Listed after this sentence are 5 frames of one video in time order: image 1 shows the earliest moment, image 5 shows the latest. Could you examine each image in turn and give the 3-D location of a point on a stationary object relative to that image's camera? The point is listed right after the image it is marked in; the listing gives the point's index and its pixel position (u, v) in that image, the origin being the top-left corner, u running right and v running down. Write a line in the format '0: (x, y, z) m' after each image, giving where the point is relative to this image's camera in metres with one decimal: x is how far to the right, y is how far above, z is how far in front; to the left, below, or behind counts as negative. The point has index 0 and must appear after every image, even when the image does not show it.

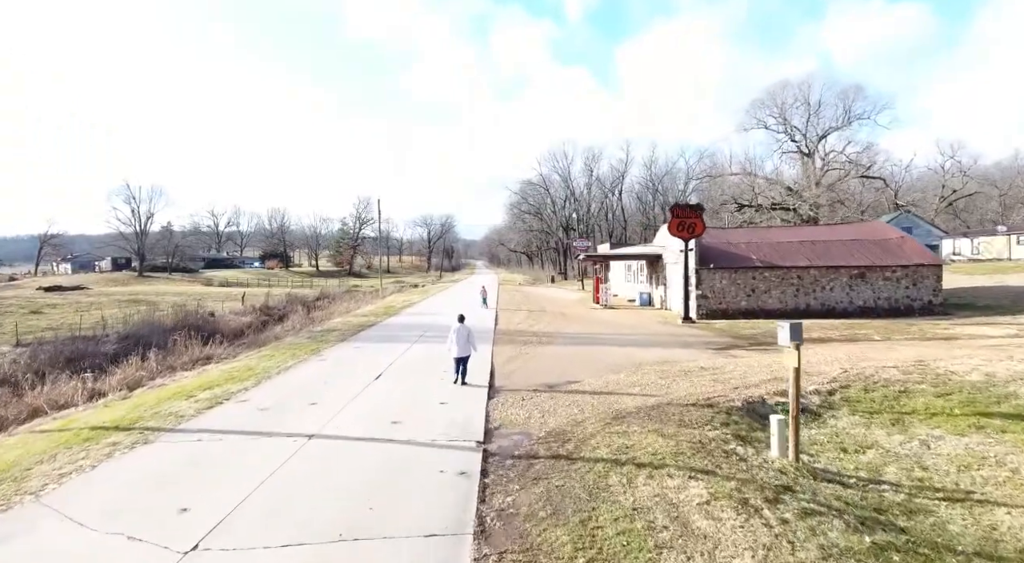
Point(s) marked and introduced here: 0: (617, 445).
0: (+1.3, -2.0, +7.8) m
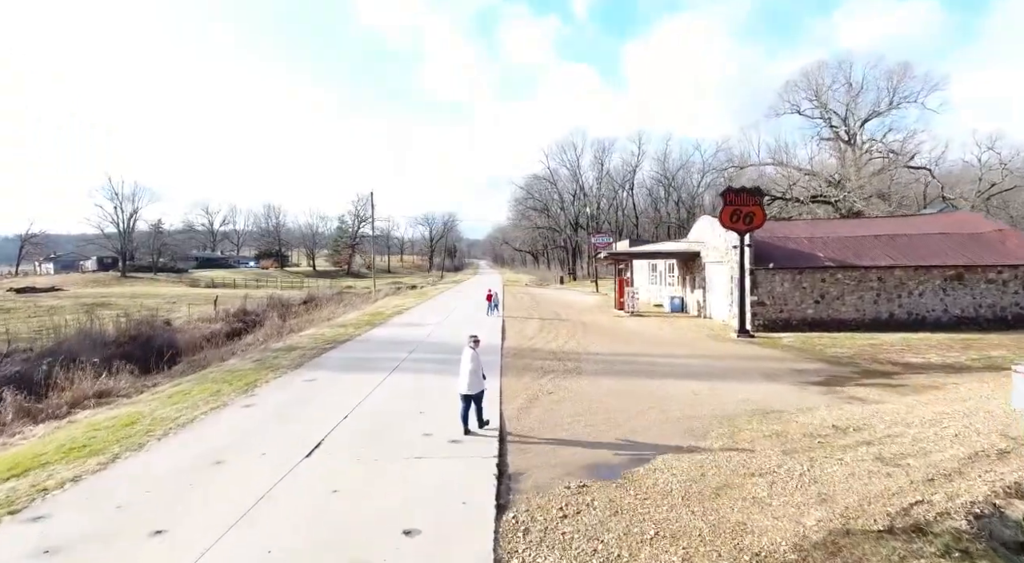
0: (+1.6, -2.1, +2.9) m
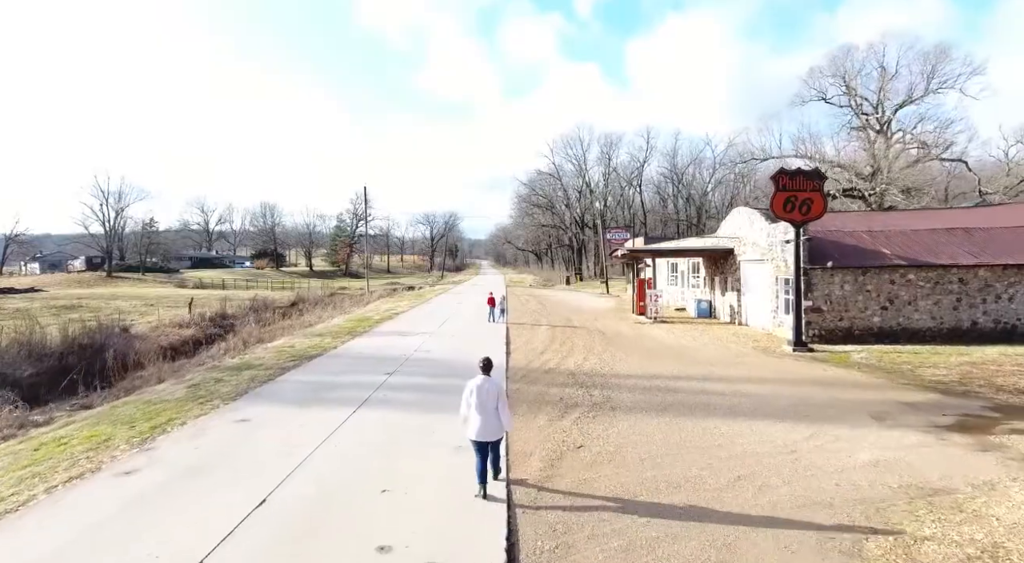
0: (+1.7, -2.2, -0.5) m
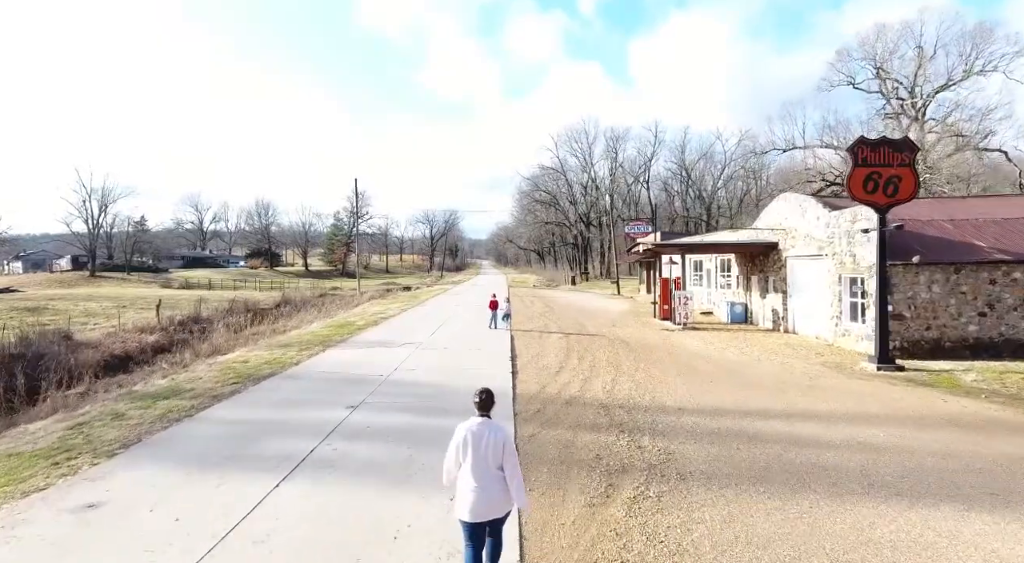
0: (+1.8, -2.2, -3.9) m
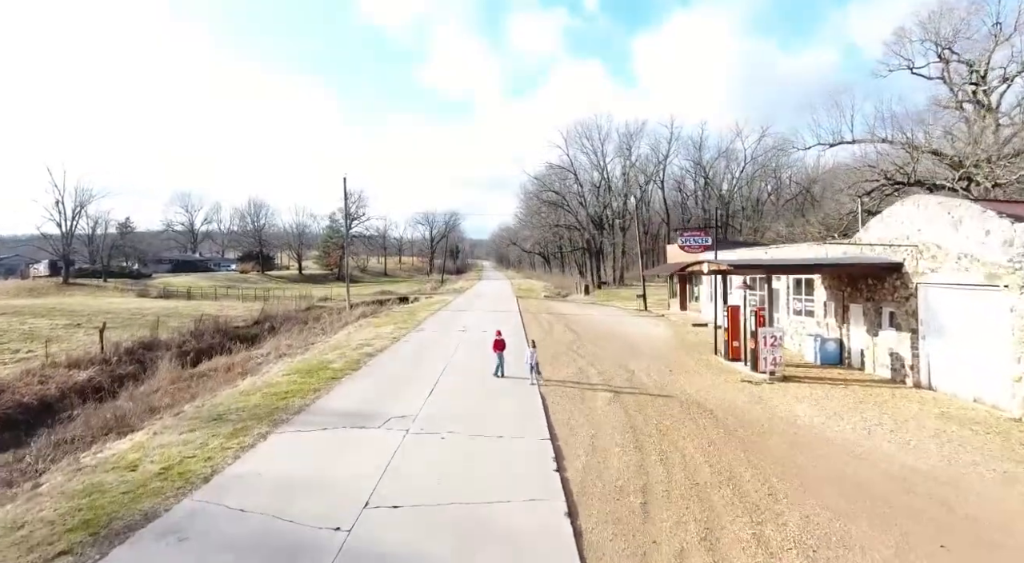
0: (+2.4, -2.9, -9.1) m
